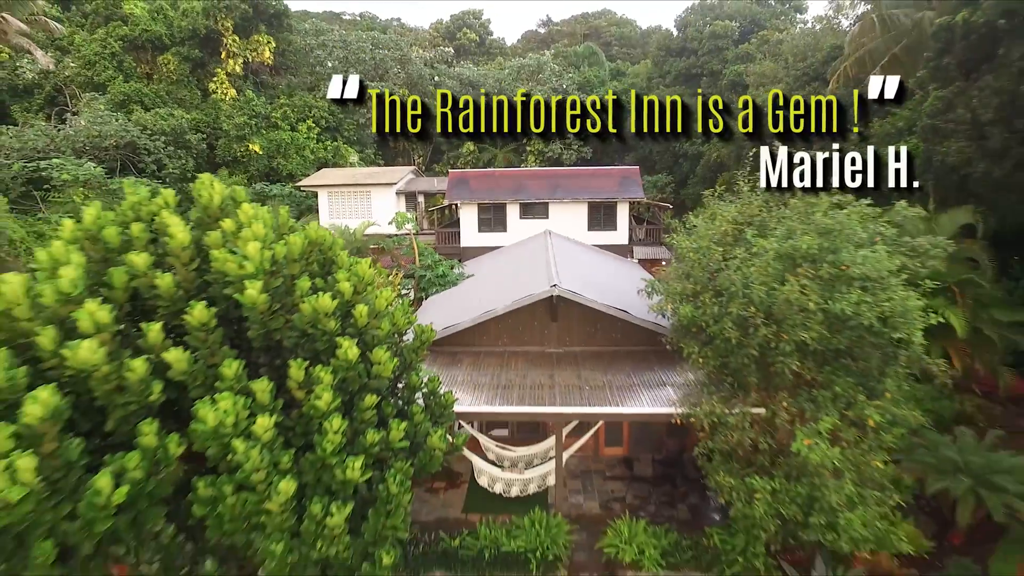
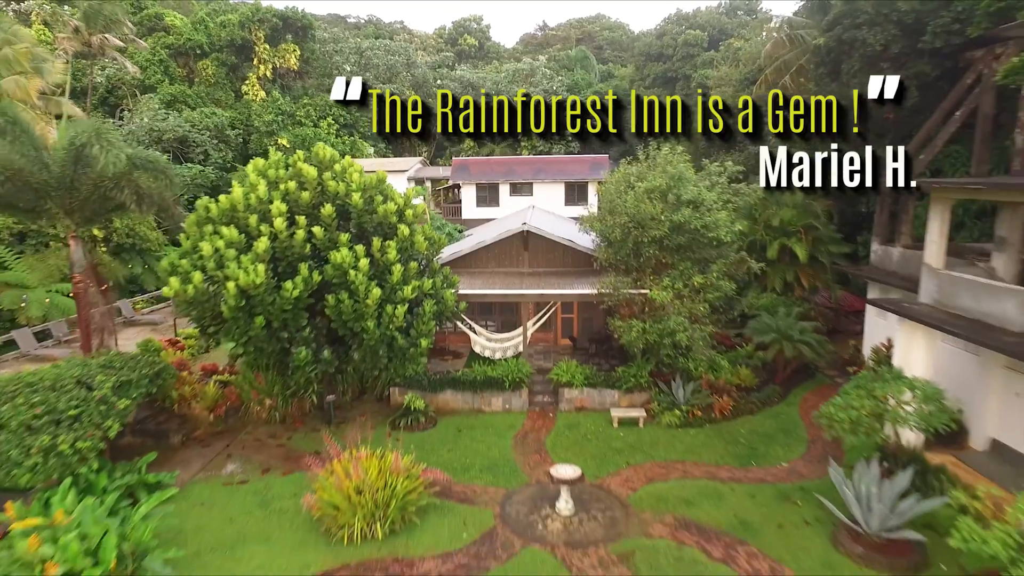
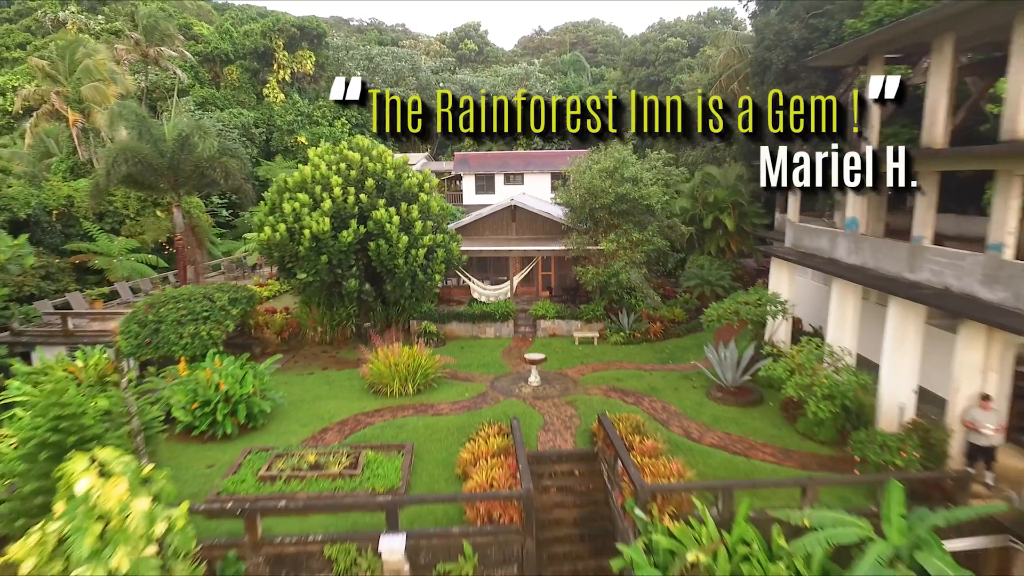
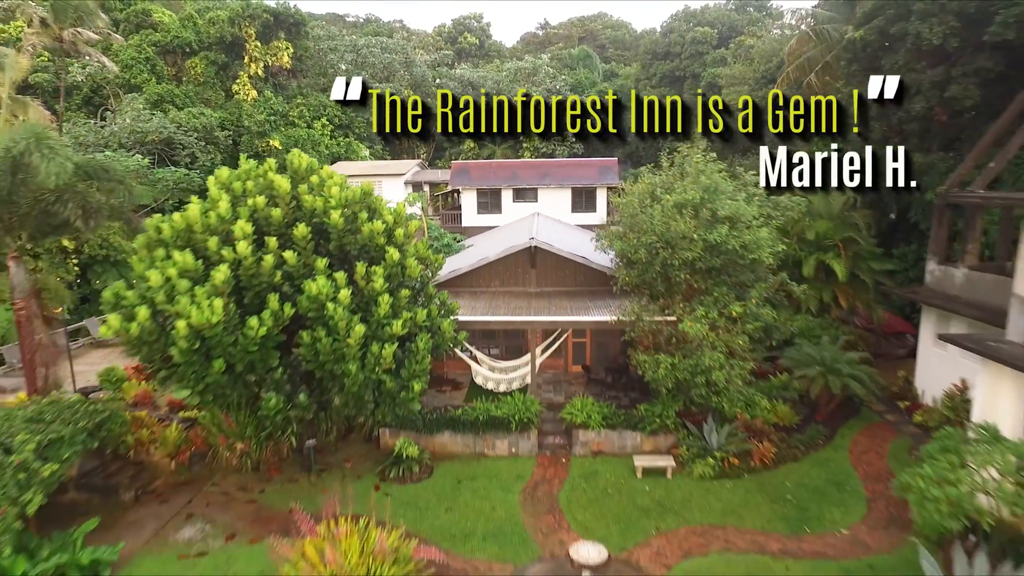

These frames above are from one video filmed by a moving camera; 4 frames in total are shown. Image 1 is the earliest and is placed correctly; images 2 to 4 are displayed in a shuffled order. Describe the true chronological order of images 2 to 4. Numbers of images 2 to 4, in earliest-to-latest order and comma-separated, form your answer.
4, 2, 3
